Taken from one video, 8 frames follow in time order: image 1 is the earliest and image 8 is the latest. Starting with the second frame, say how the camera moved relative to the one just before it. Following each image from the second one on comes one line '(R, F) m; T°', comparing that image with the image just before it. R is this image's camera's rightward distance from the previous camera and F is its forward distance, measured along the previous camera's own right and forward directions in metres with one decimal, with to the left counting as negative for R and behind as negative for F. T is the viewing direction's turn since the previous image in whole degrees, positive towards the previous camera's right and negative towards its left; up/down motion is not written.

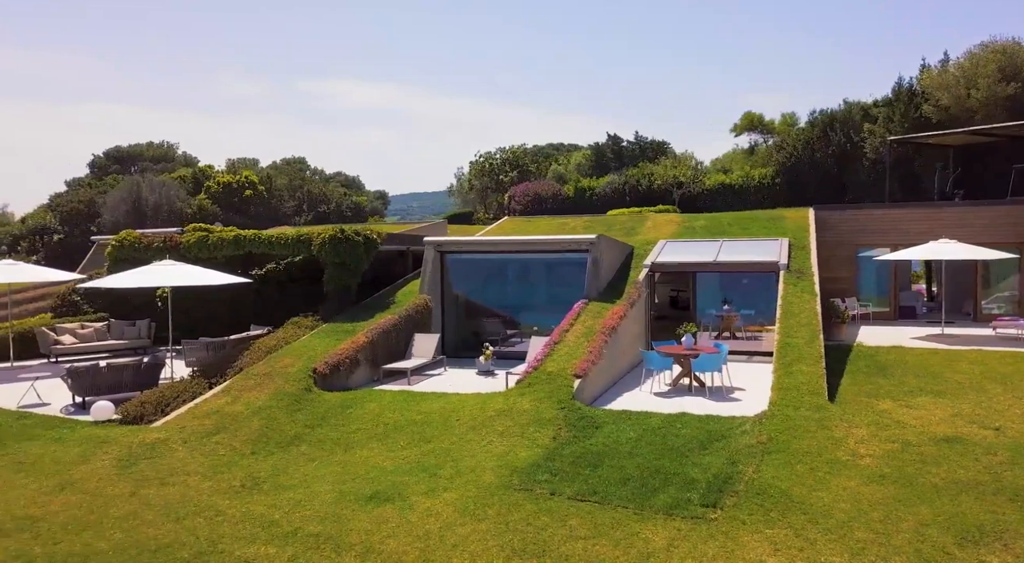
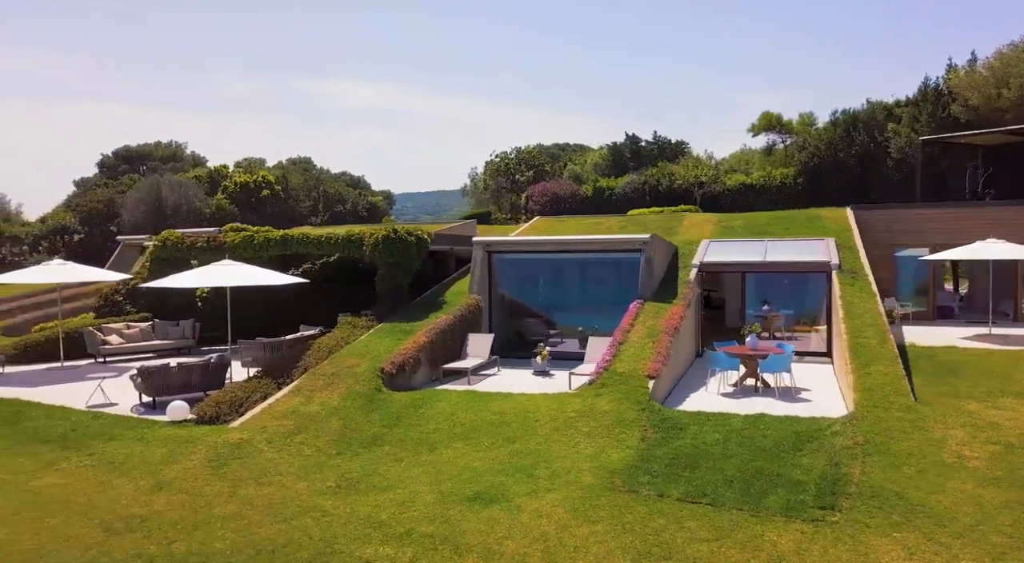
(-1.1, +0.1) m; -1°
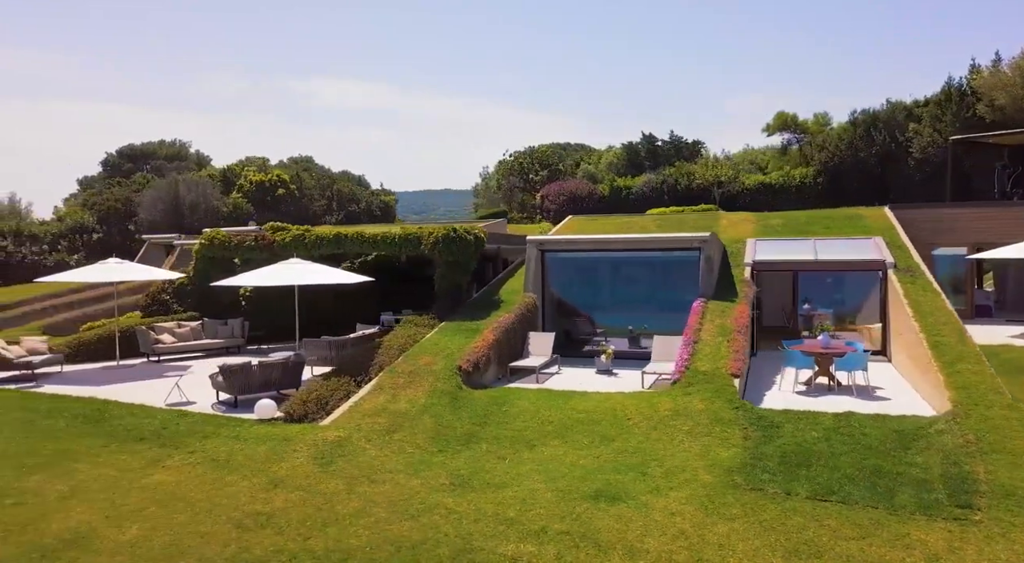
(-1.4, 0.0) m; 0°
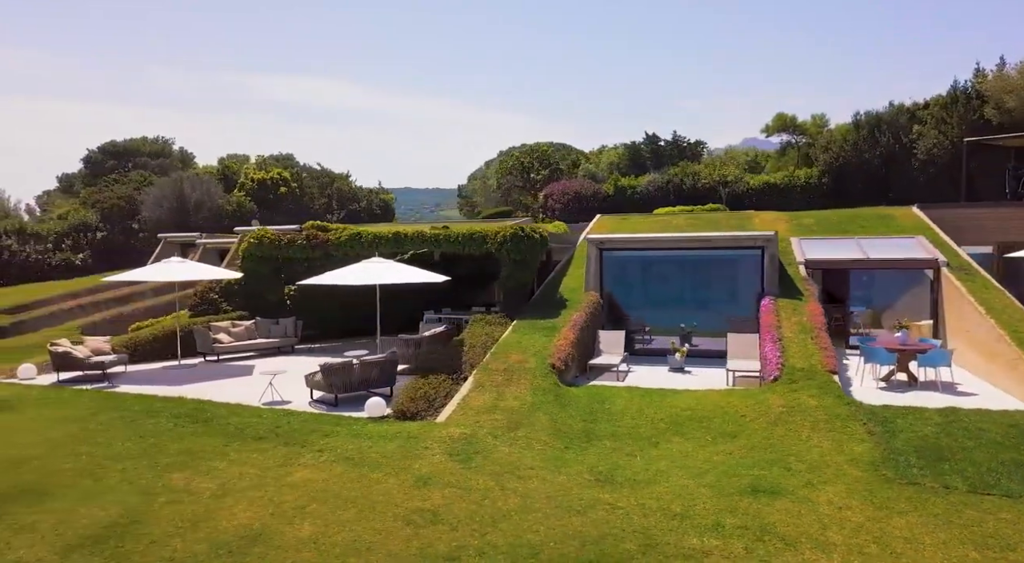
(-2.0, 0.0) m; +1°
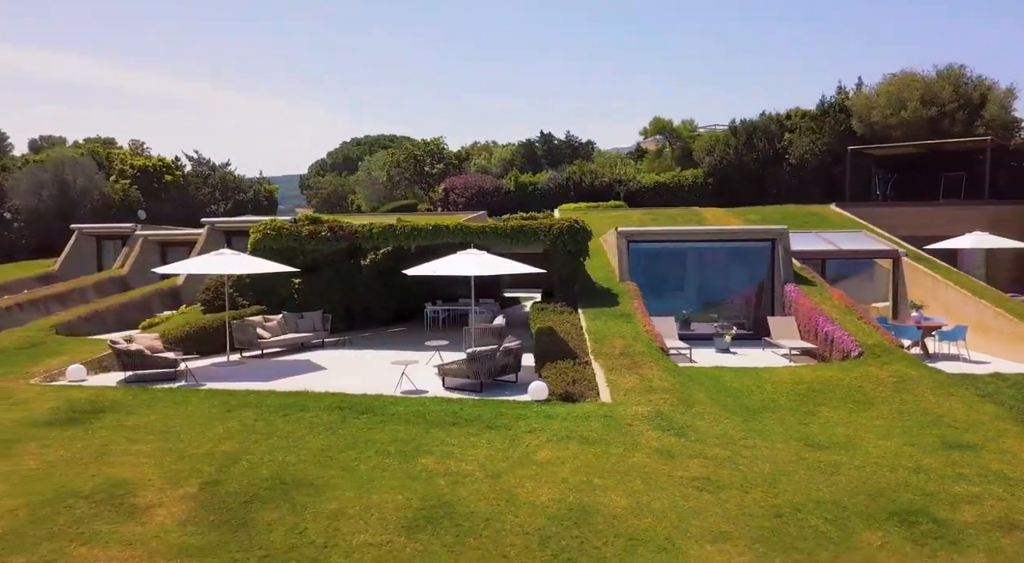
(-4.9, +0.1) m; +11°
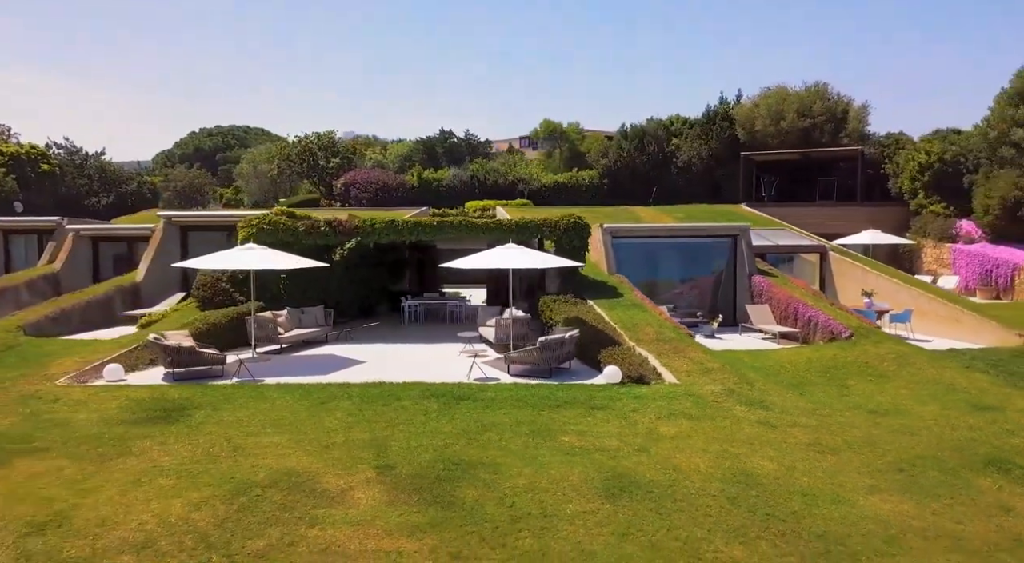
(-3.4, -0.2) m; +10°
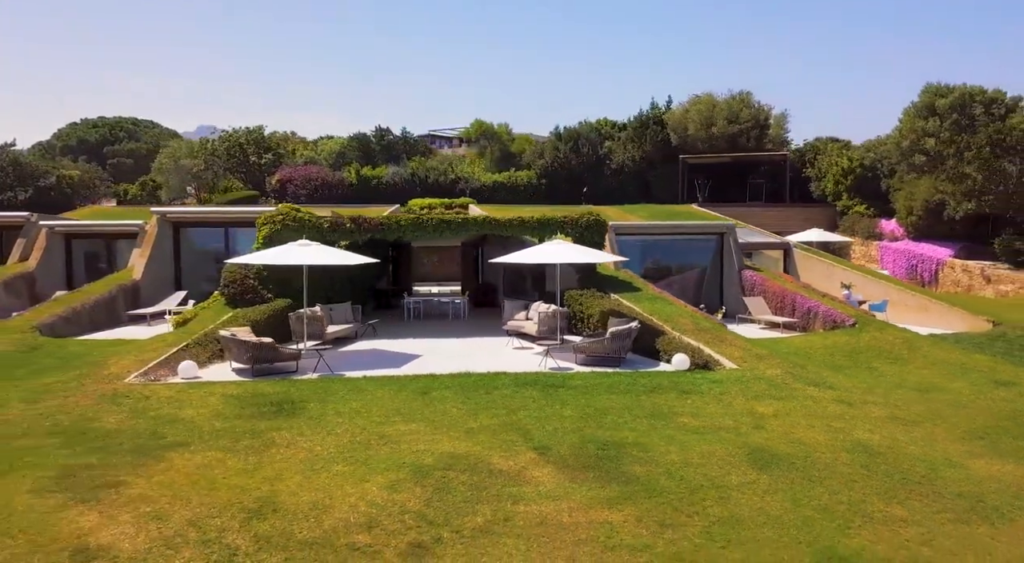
(-2.8, -0.3) m; +6°
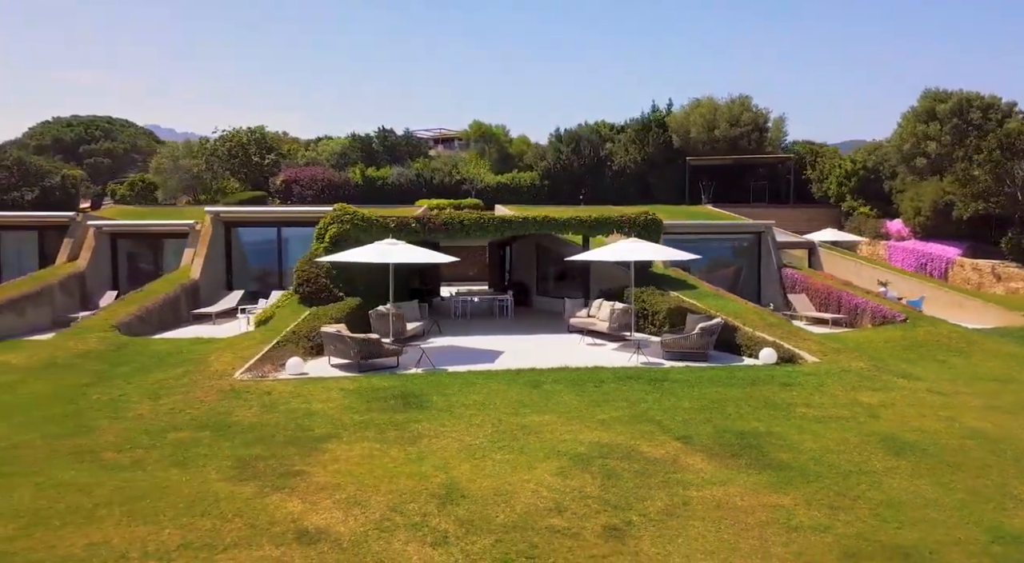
(-1.9, -0.3) m; +1°
